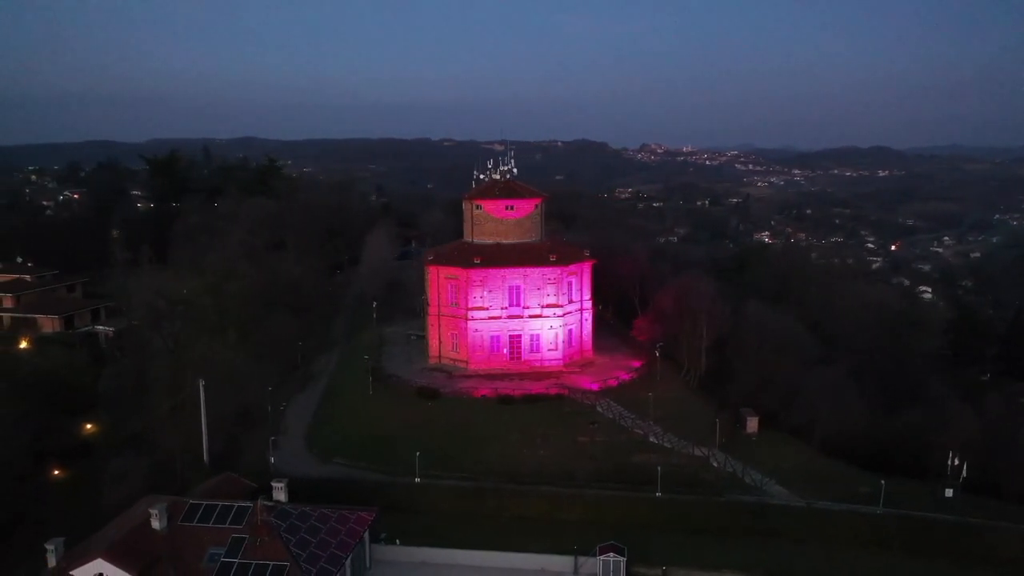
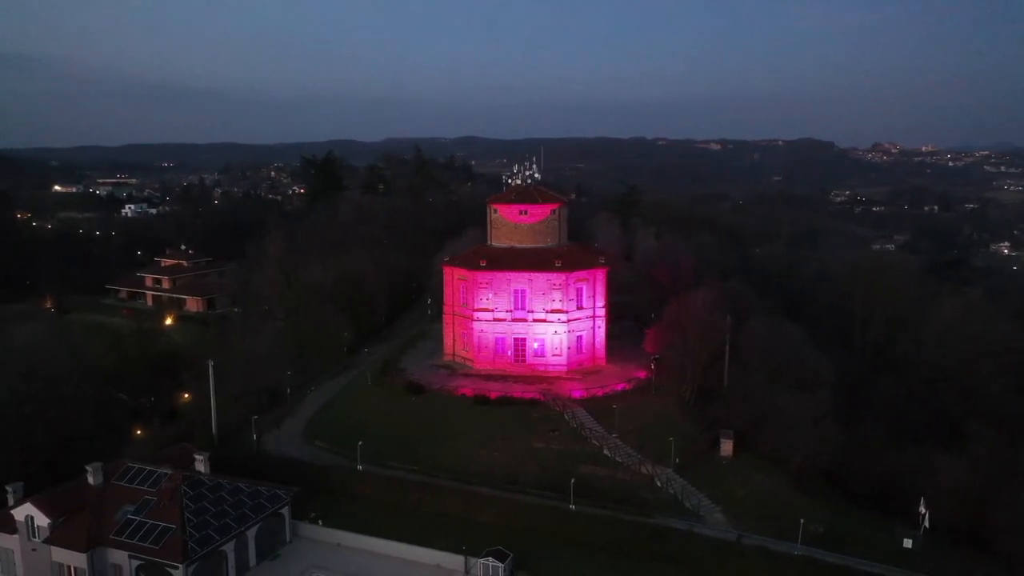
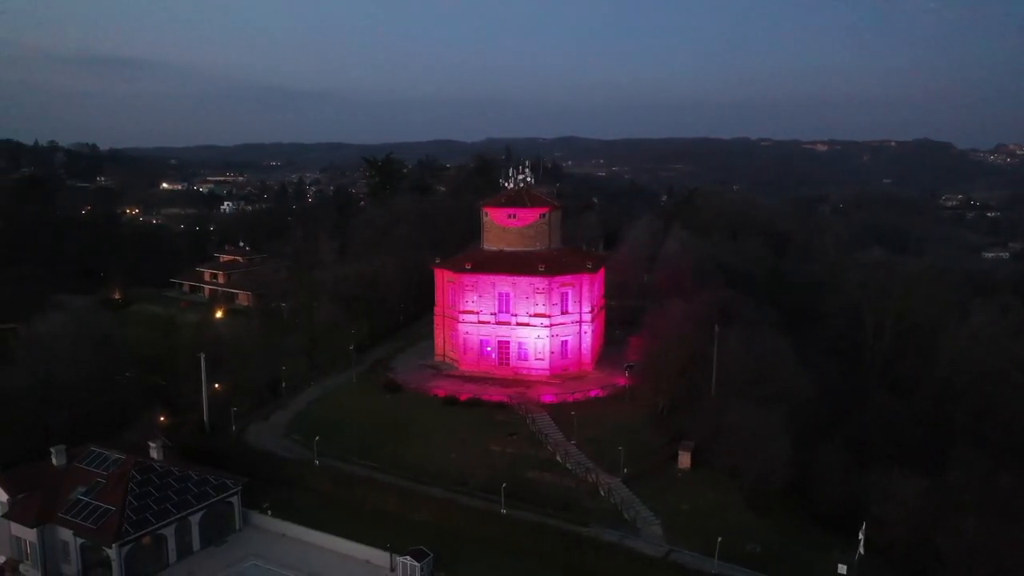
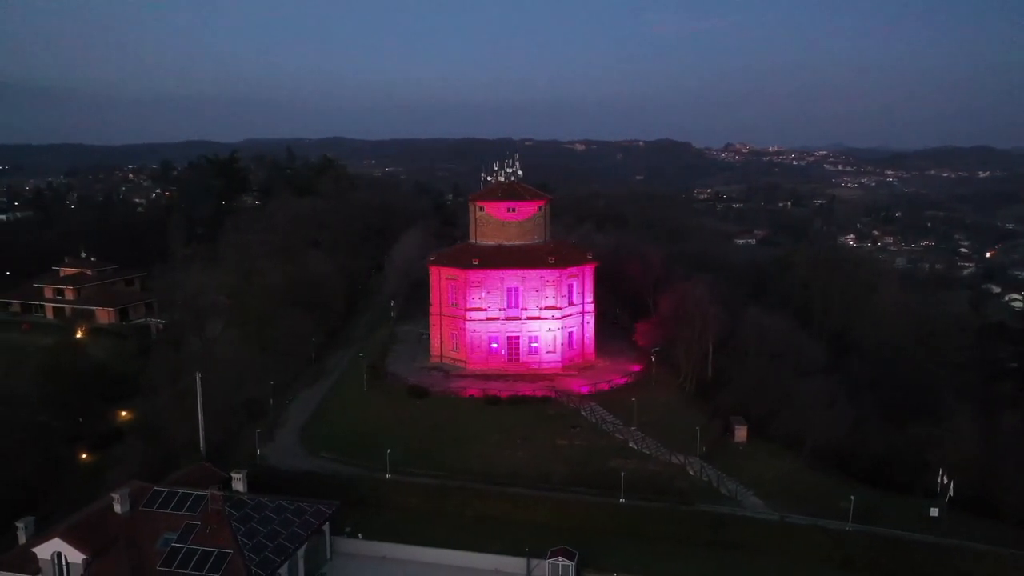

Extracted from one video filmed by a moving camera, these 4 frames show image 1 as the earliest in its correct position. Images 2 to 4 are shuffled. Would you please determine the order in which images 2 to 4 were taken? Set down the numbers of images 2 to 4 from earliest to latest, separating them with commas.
4, 2, 3
